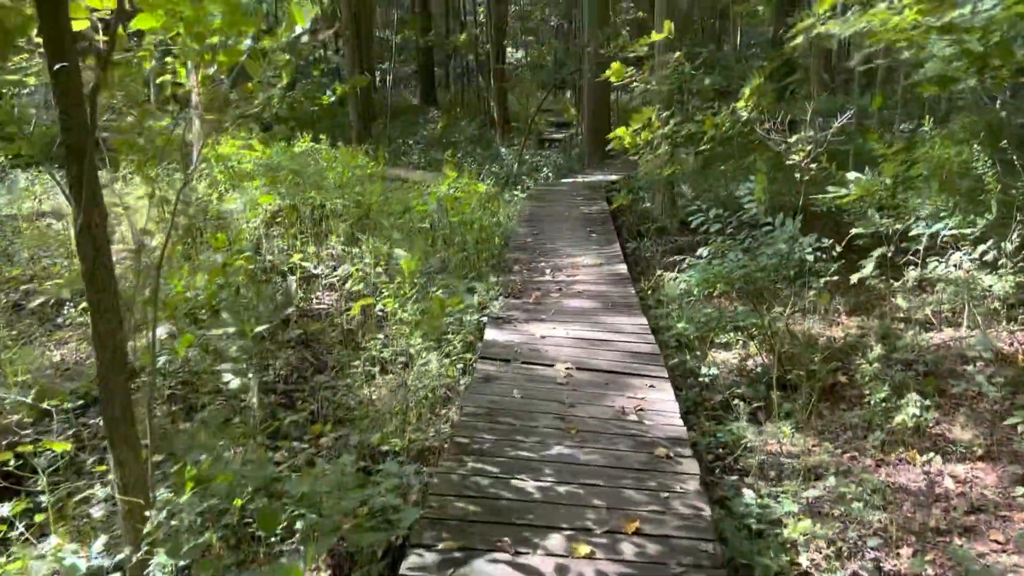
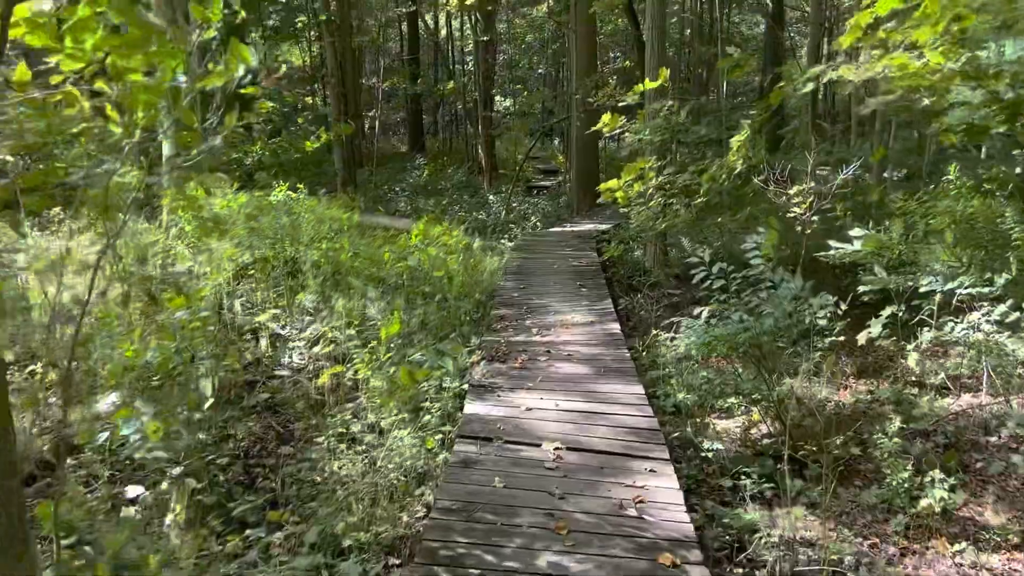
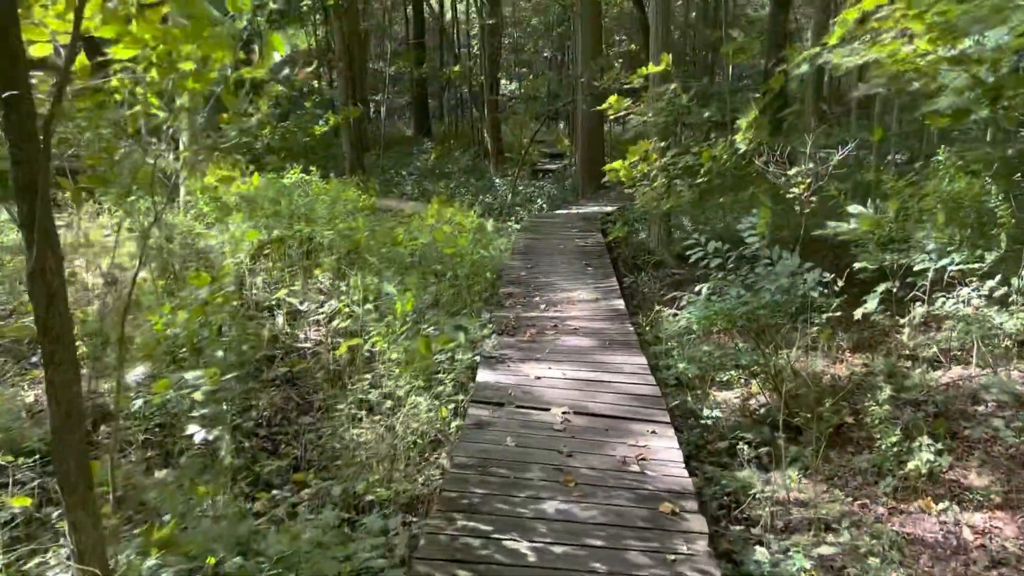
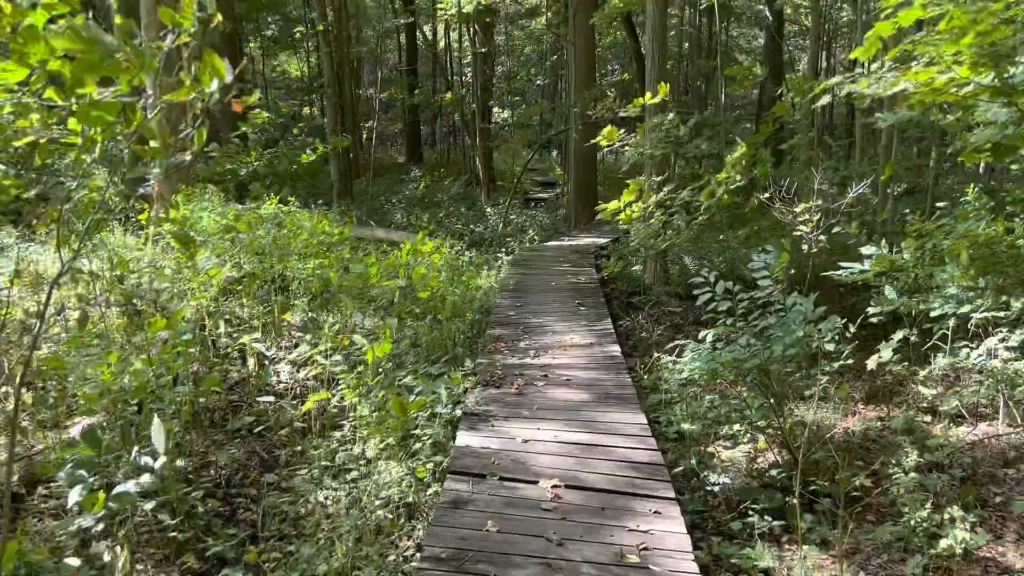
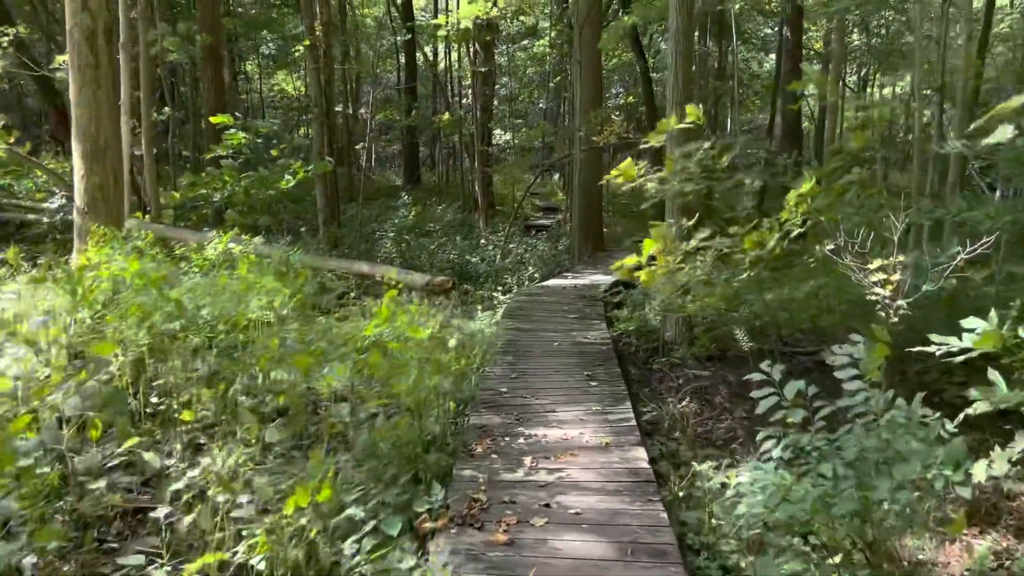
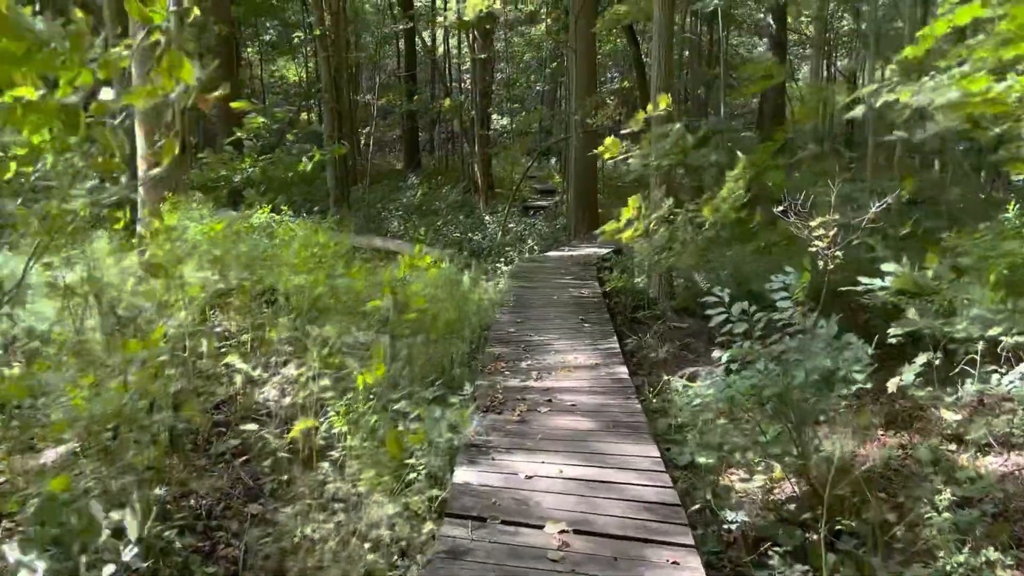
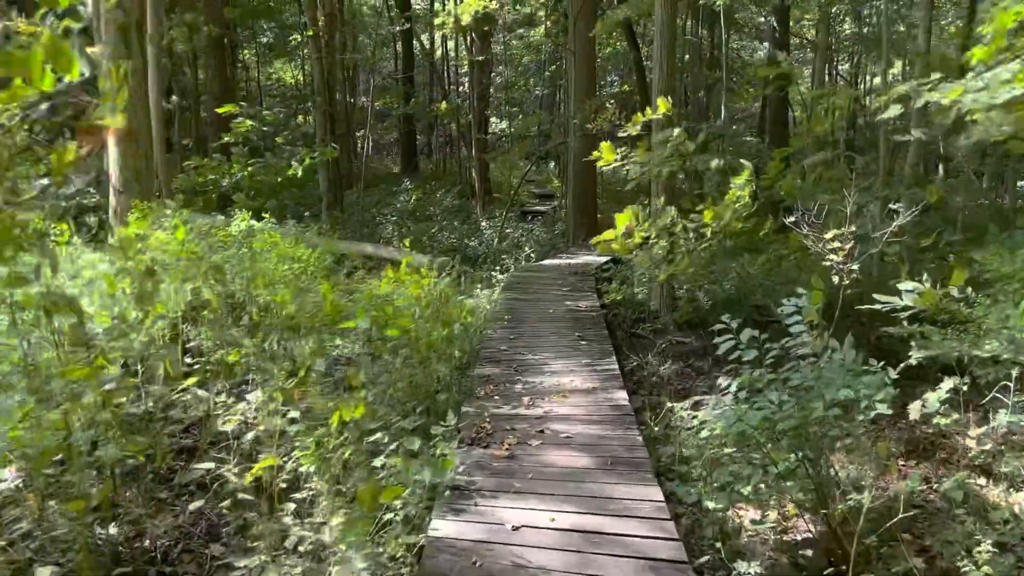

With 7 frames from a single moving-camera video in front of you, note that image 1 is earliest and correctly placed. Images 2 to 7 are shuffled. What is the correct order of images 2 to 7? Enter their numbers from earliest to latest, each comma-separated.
3, 2, 4, 6, 7, 5
